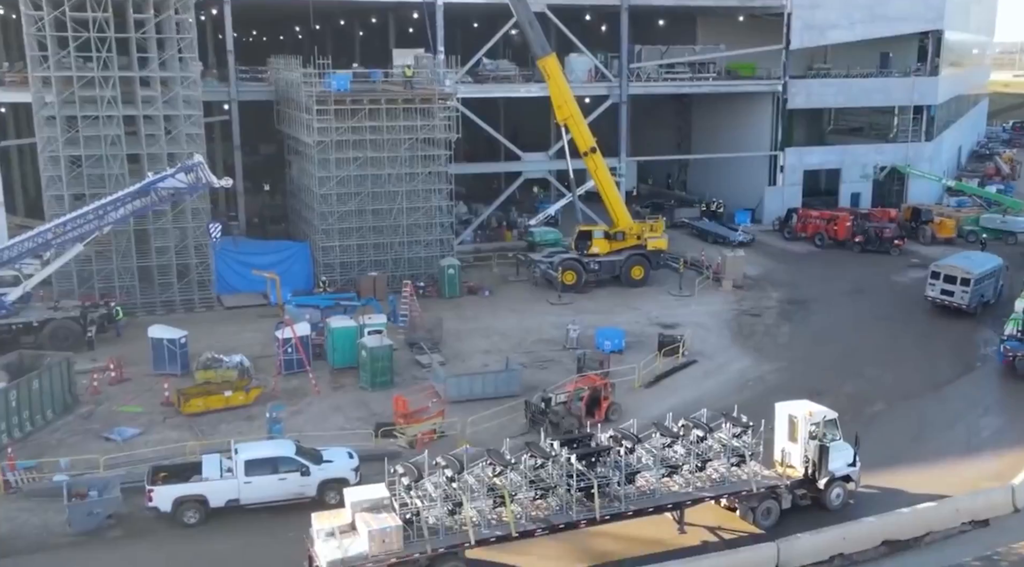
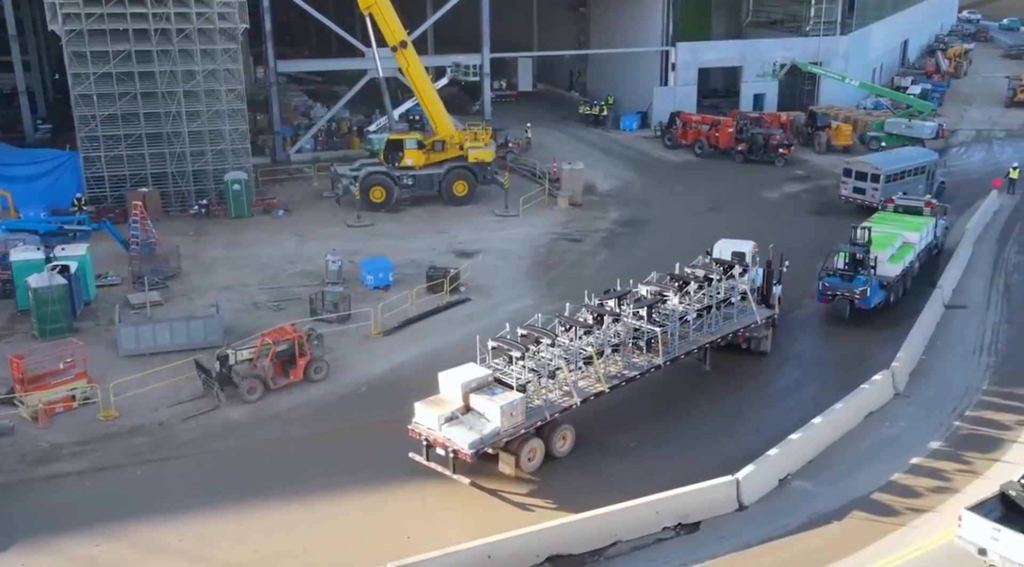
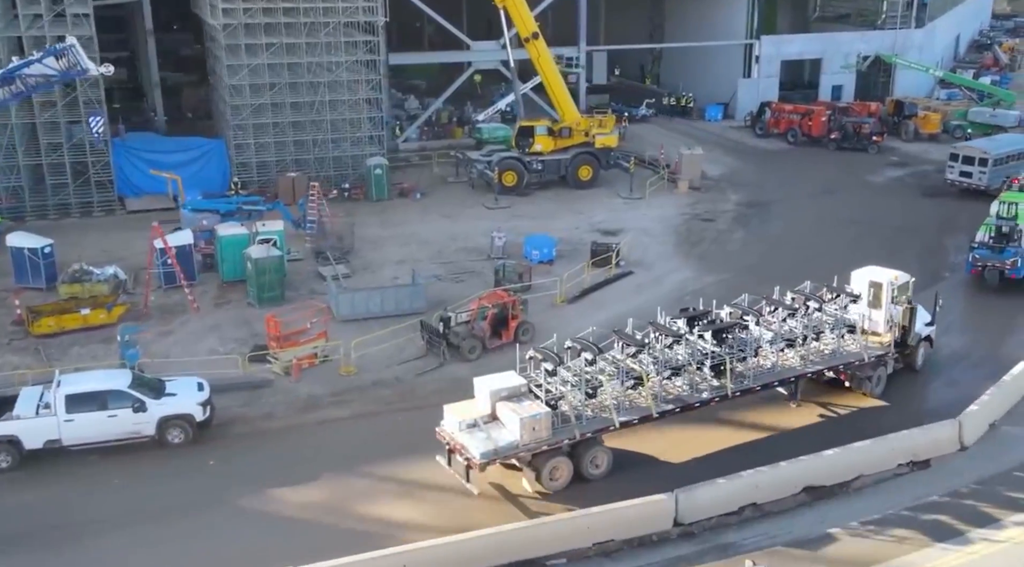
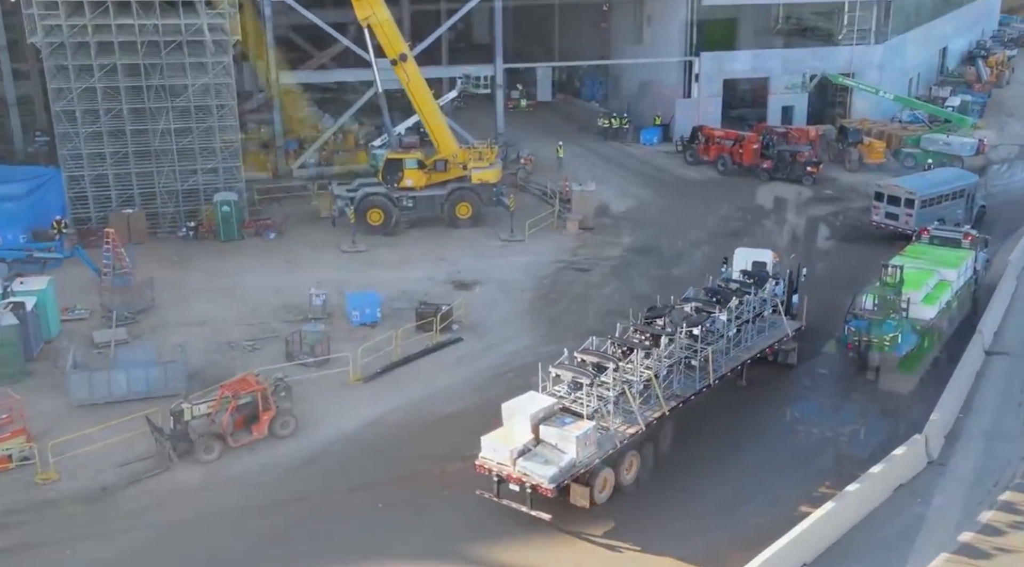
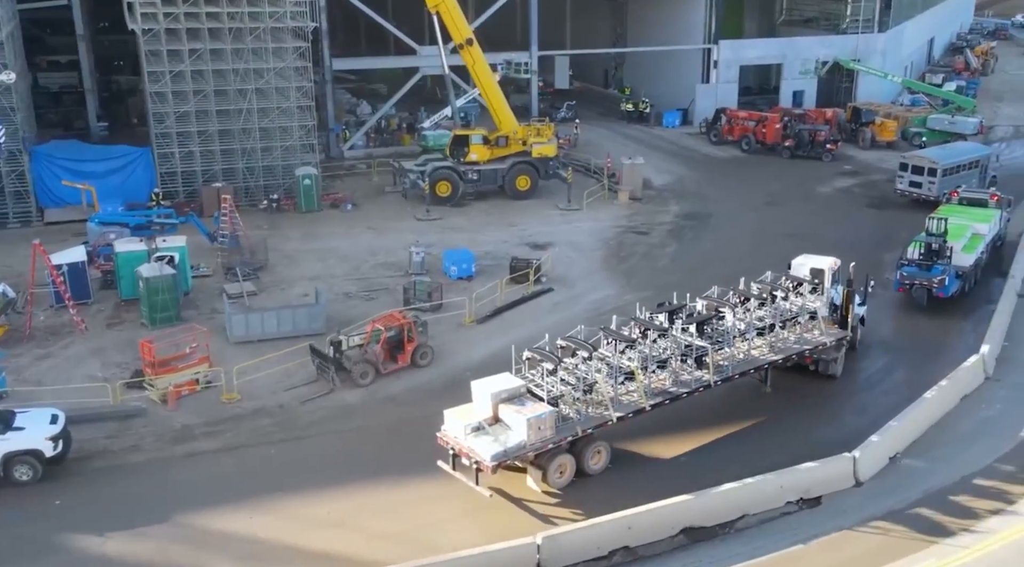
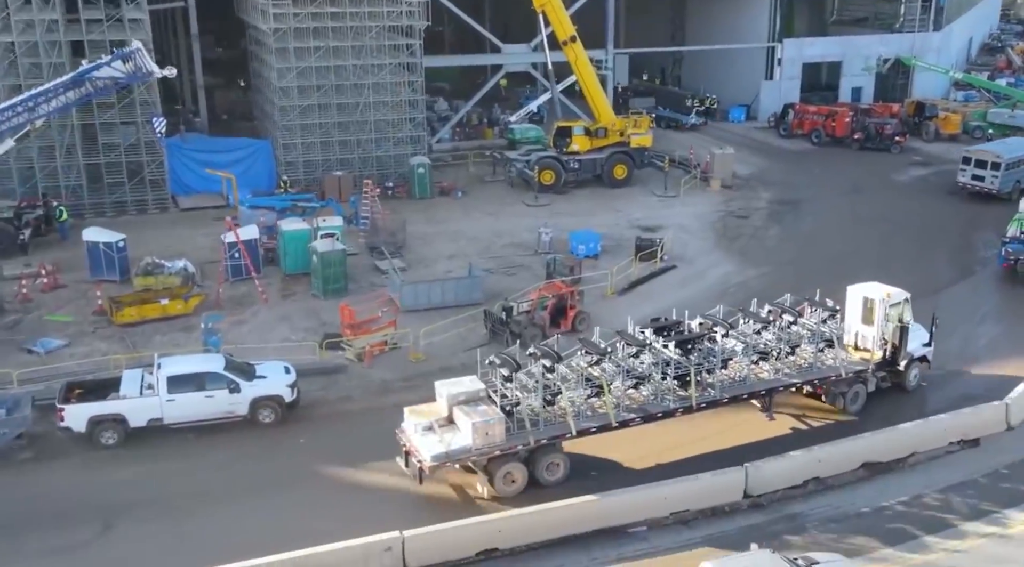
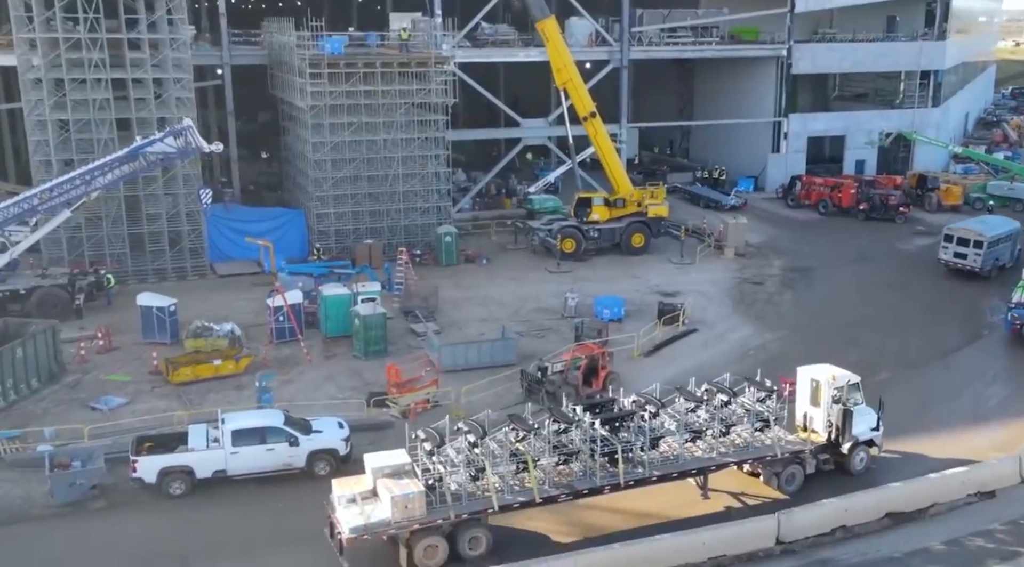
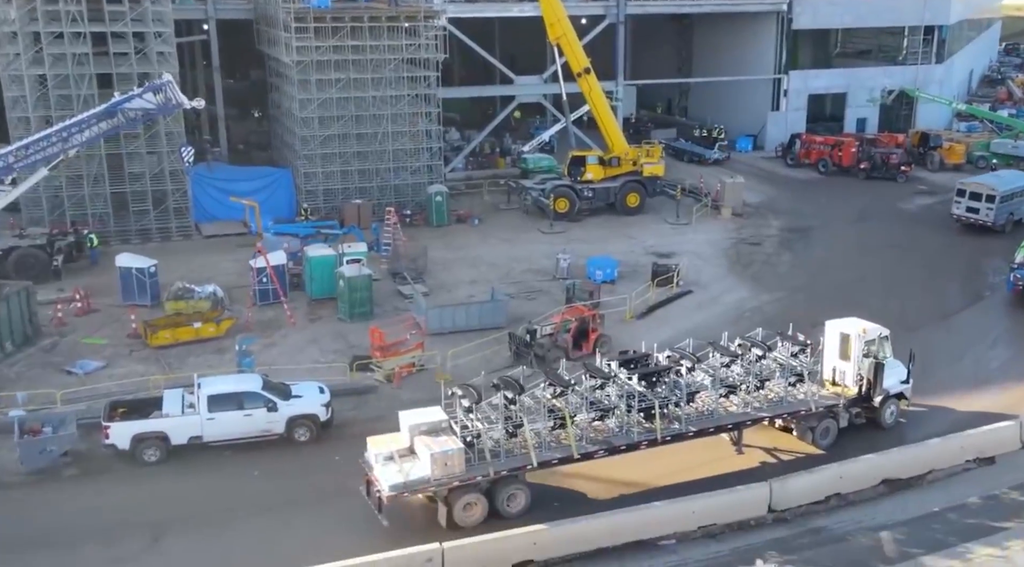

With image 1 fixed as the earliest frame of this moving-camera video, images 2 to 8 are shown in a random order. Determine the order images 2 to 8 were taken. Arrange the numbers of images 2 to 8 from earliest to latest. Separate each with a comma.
7, 8, 6, 3, 5, 2, 4
